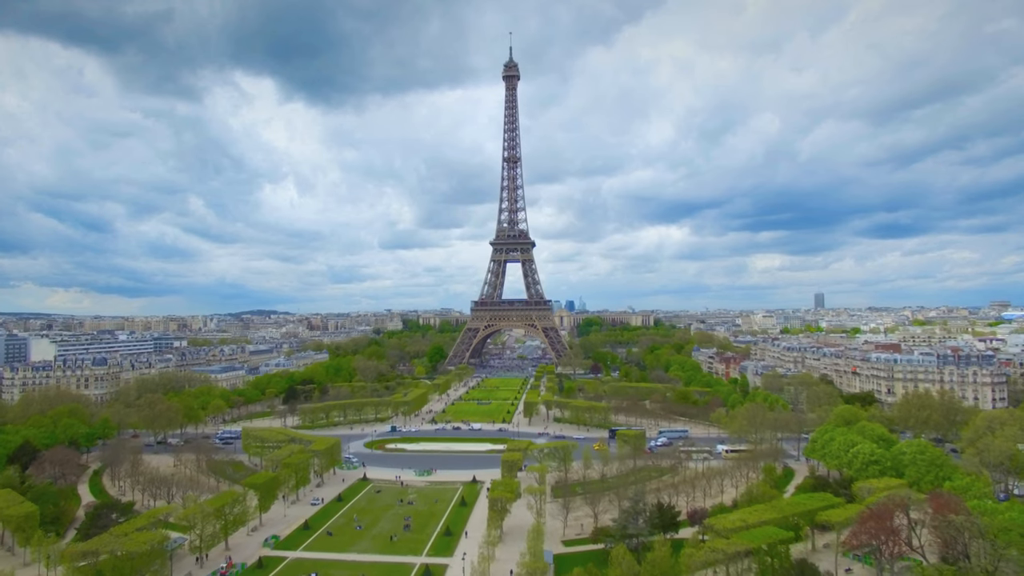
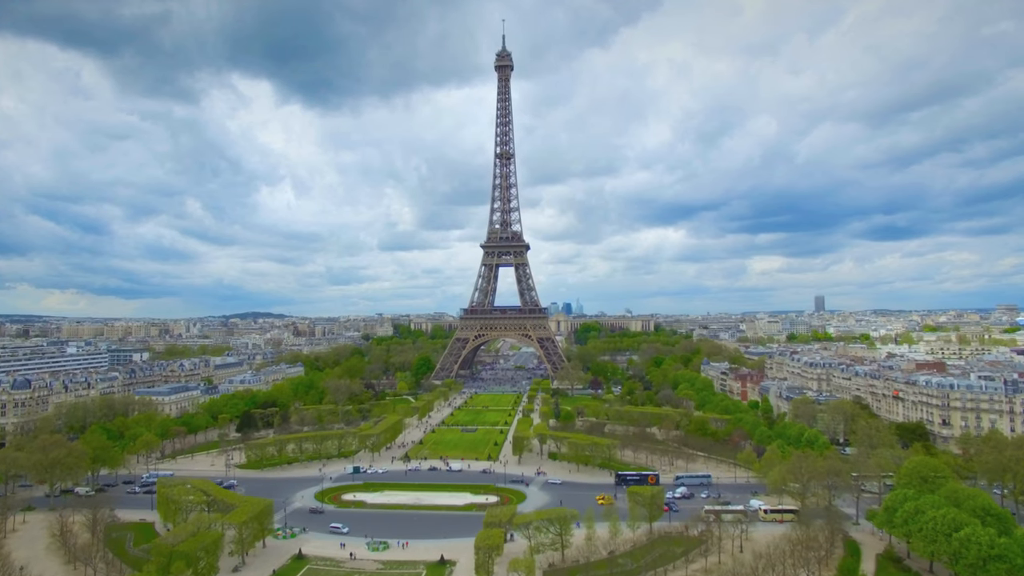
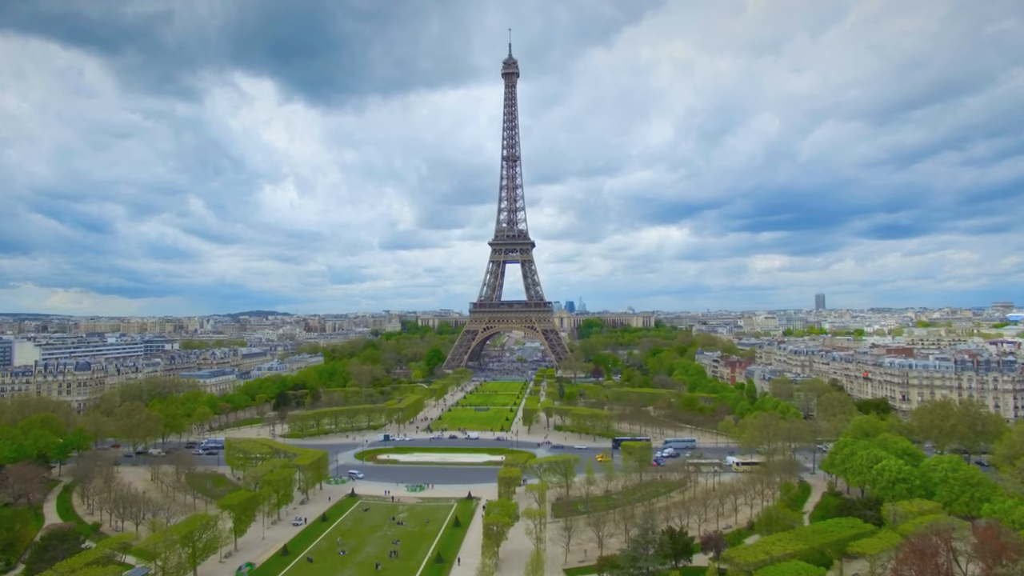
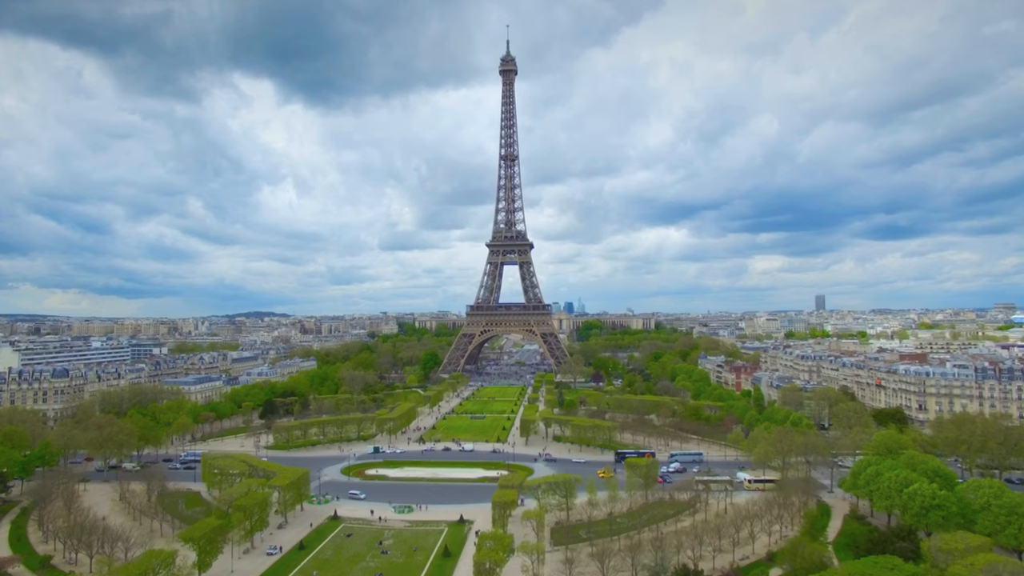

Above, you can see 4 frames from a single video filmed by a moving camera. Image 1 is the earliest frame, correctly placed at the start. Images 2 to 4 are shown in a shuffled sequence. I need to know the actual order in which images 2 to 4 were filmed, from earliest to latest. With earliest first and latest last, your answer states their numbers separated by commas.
3, 4, 2
